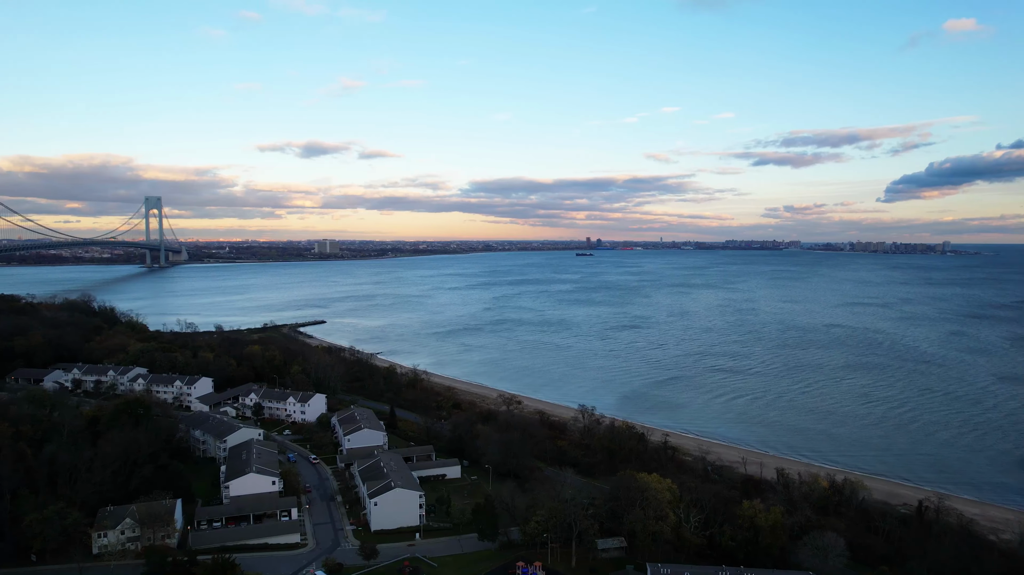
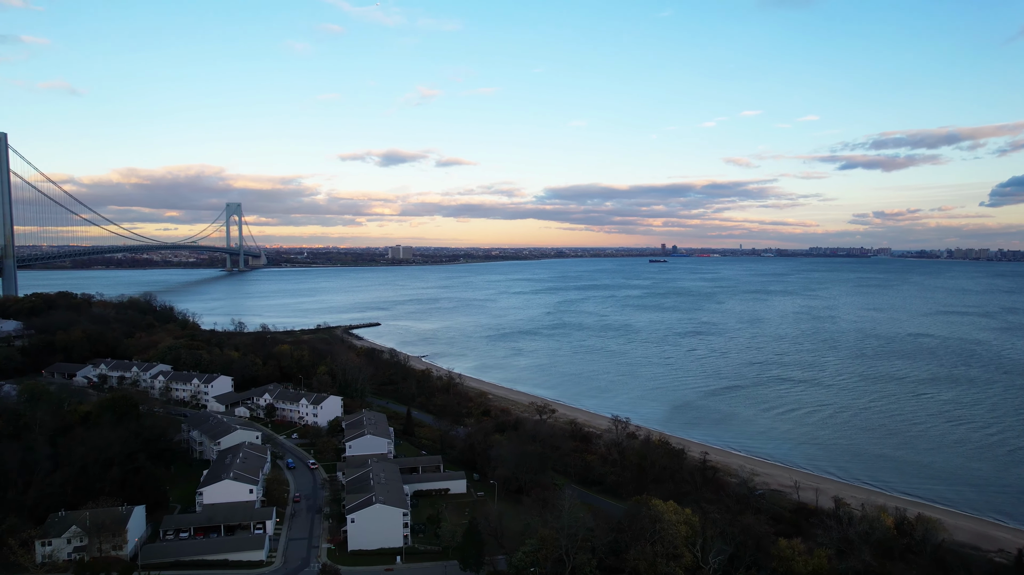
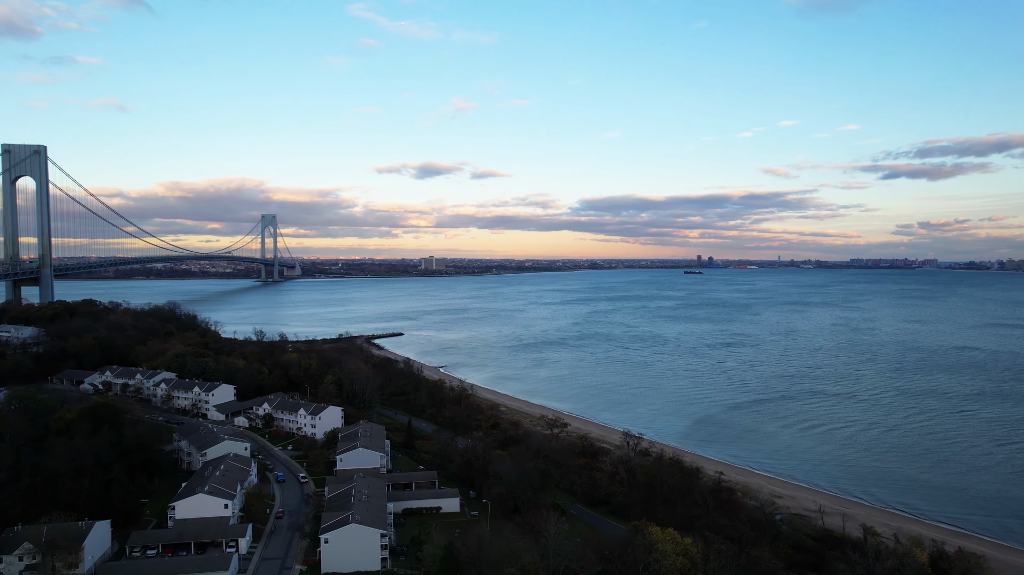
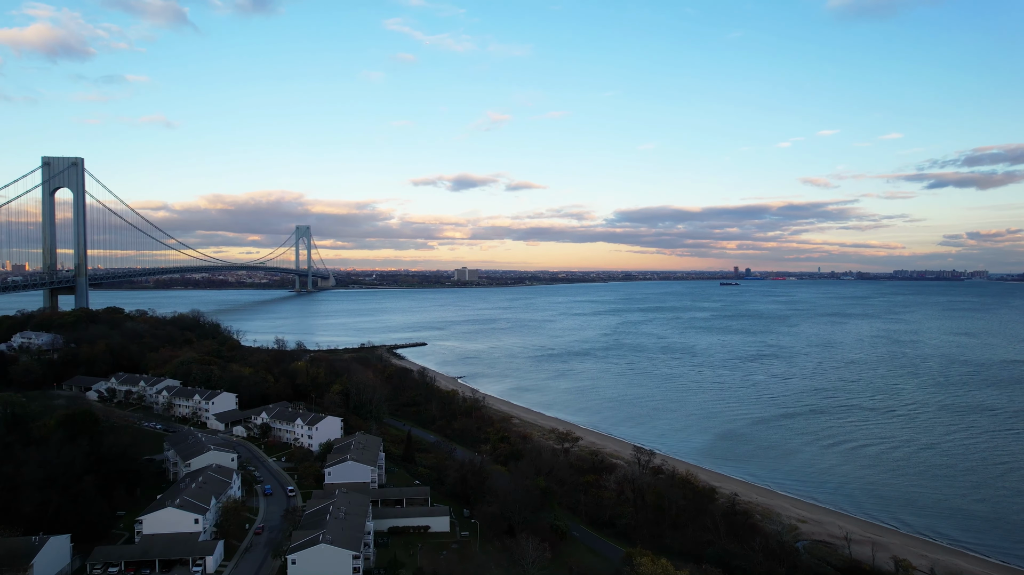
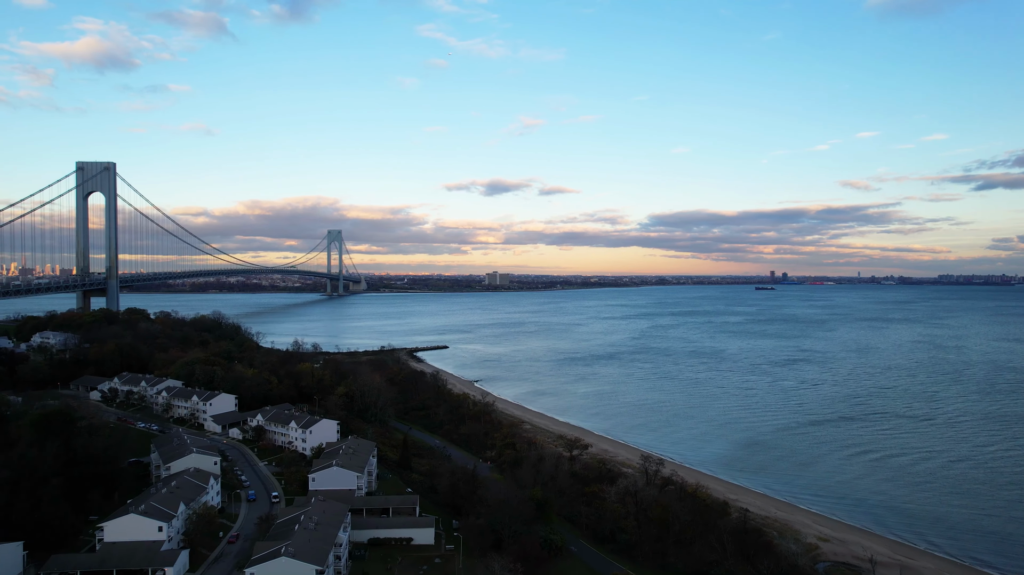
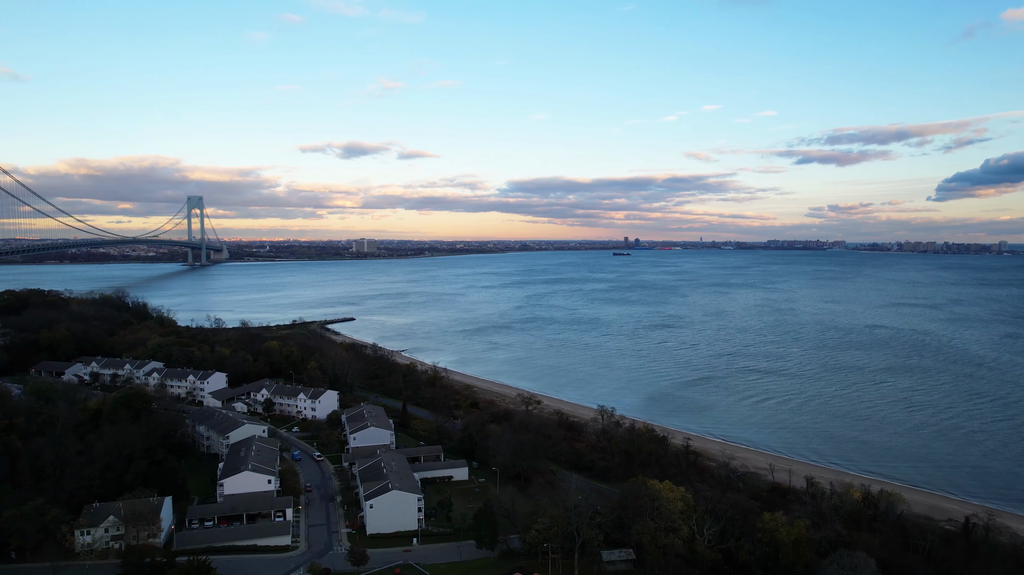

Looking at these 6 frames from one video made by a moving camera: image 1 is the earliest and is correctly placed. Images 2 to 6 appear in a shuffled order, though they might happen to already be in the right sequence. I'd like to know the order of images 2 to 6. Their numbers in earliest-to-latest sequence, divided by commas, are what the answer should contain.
6, 2, 3, 4, 5
